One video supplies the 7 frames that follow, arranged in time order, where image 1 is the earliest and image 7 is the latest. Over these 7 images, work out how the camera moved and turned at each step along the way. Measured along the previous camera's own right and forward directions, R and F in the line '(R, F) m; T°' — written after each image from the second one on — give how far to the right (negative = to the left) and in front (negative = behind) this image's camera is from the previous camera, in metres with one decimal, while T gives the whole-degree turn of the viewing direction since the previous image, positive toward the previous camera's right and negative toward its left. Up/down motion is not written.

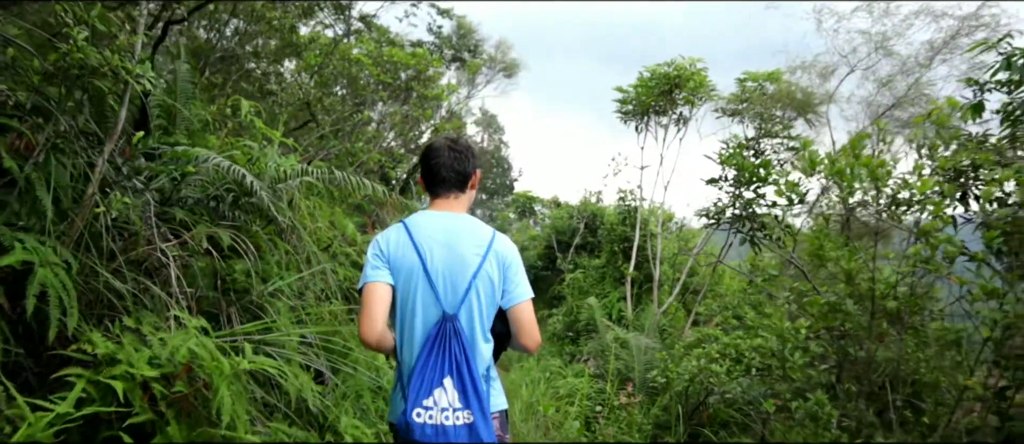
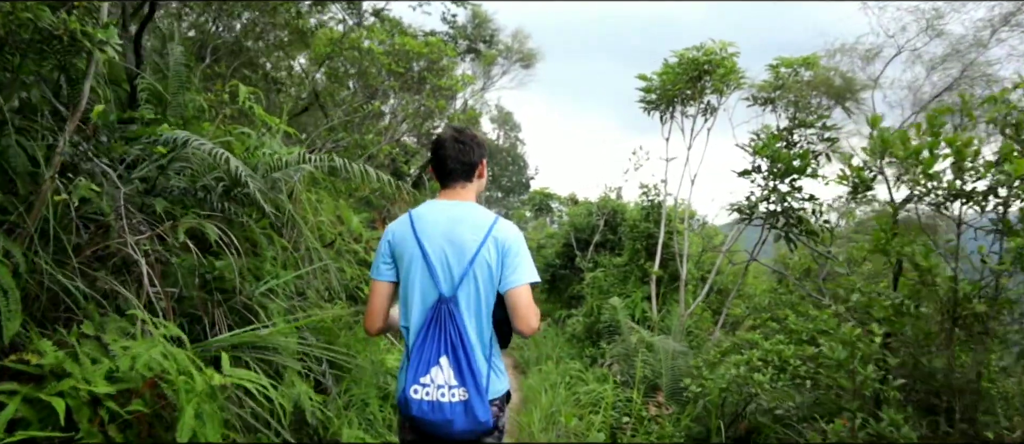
(0.0, +0.4) m; -1°
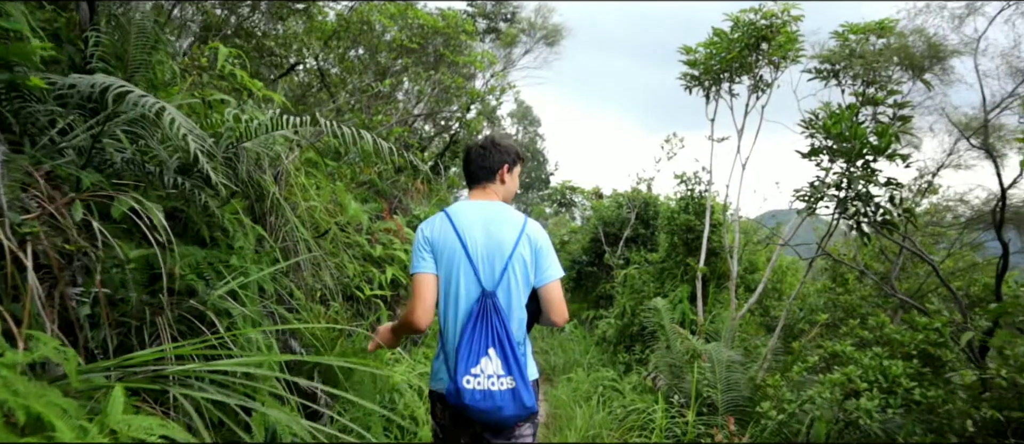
(-0.1, +0.7) m; -1°
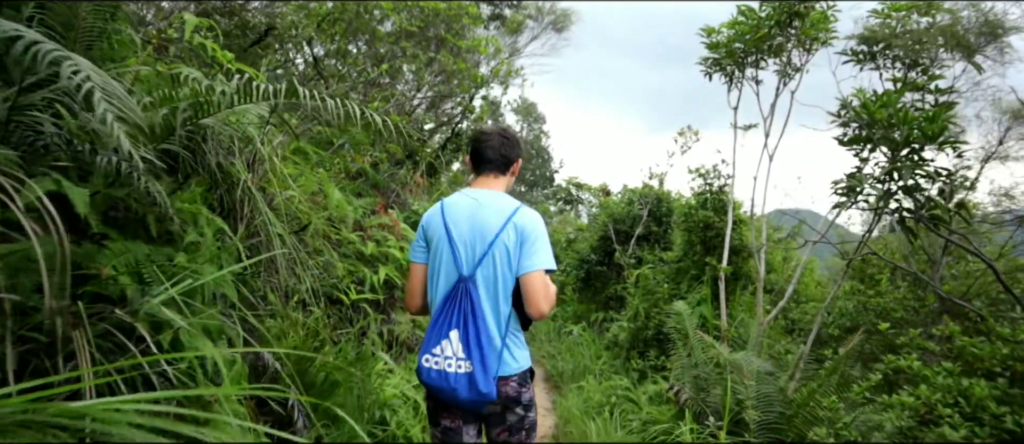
(0.0, +0.5) m; 0°
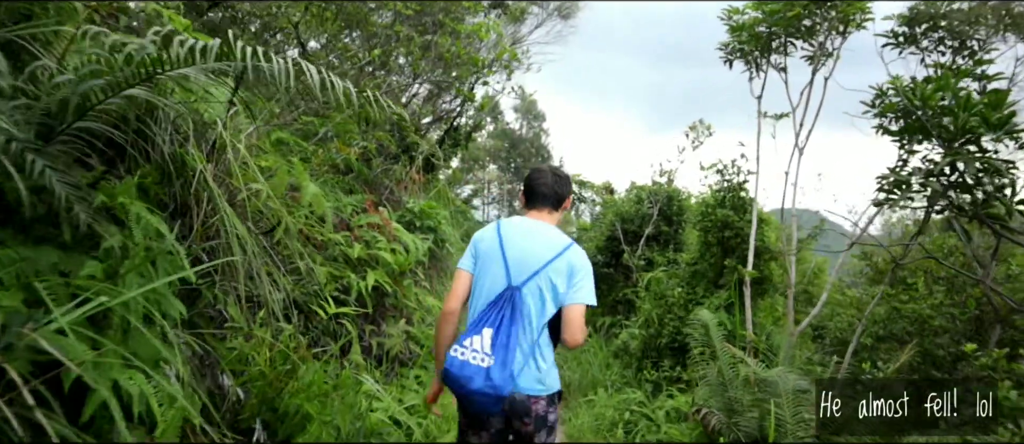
(0.0, +0.5) m; 0°
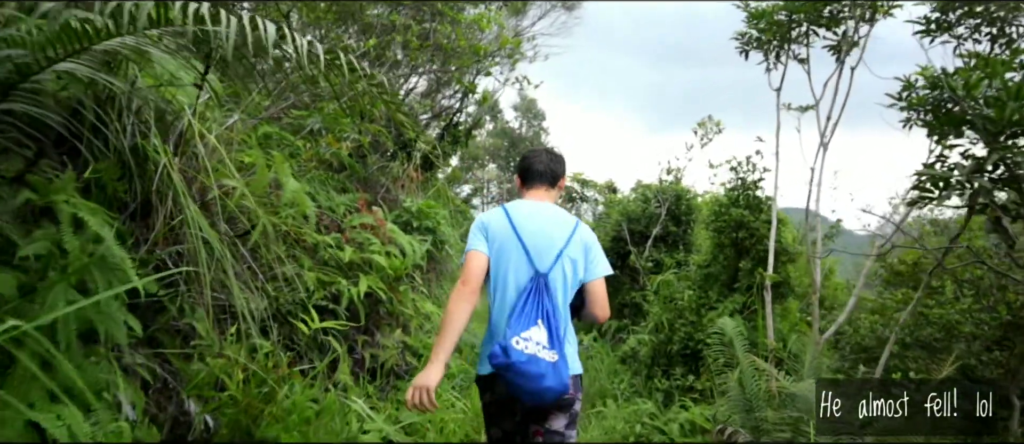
(0.0, +0.3) m; 0°
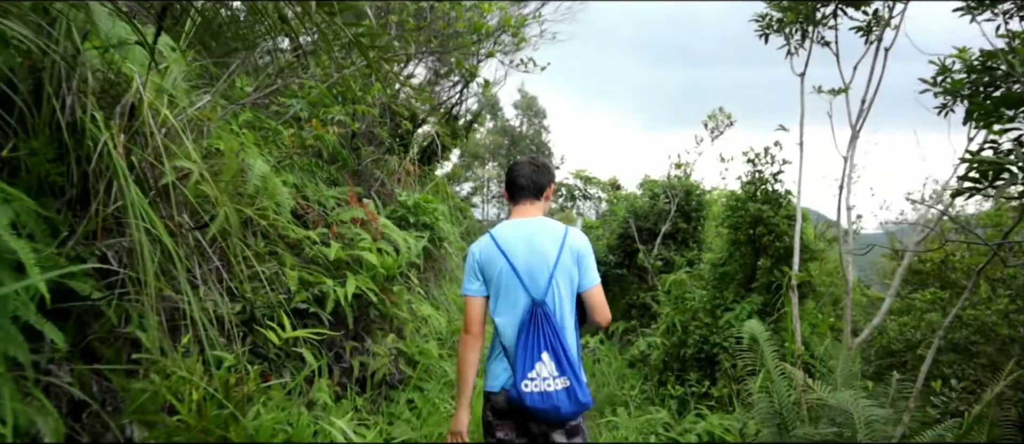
(0.0, +0.4) m; 0°
